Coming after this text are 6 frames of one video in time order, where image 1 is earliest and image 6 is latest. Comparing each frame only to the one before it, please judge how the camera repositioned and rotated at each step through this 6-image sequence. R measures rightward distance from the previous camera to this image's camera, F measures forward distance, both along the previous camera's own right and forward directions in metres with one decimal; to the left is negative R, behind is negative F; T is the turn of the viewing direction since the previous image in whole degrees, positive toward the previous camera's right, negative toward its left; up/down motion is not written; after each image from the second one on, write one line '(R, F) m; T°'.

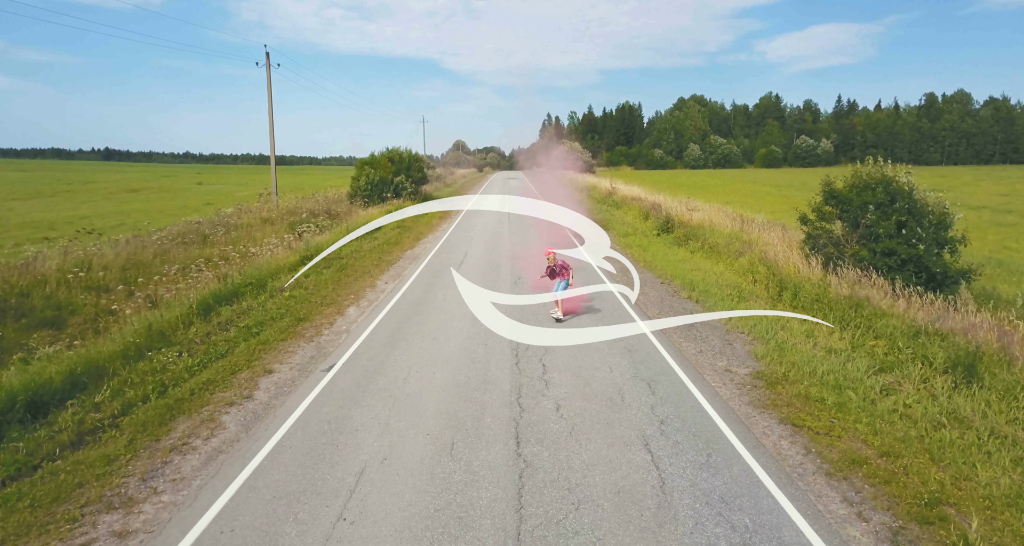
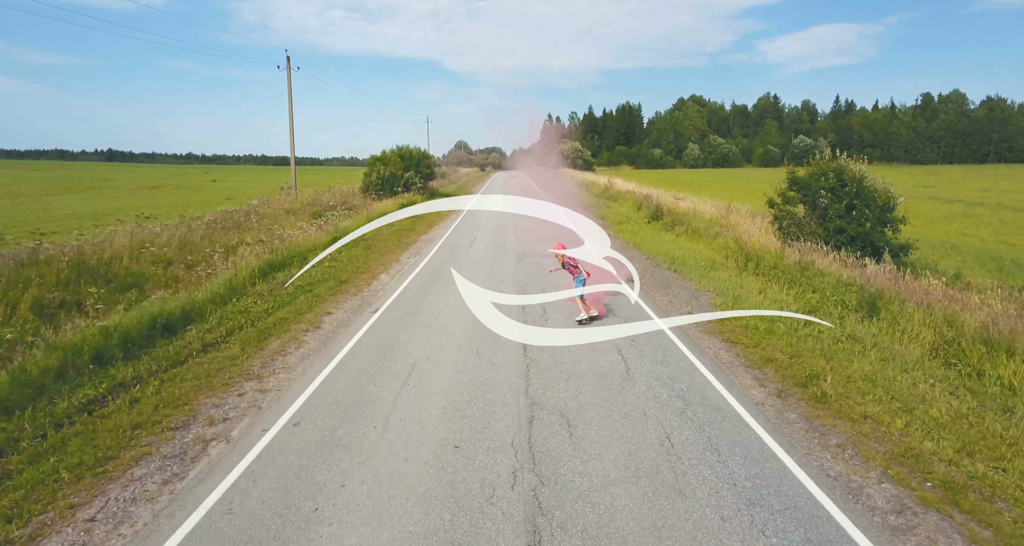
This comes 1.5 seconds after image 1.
(-0.1, -2.2) m; 0°
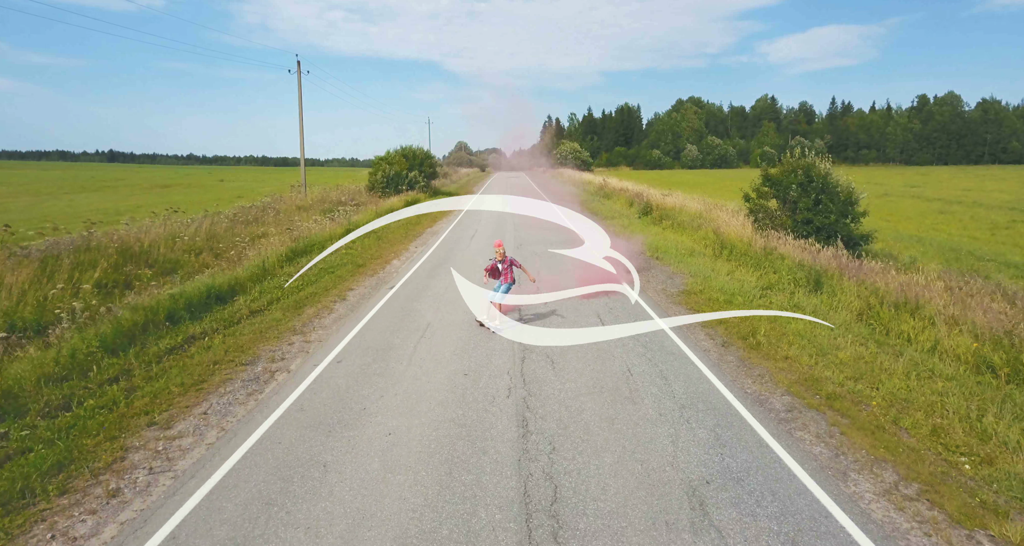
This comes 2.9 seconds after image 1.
(+0.1, -1.6) m; 0°
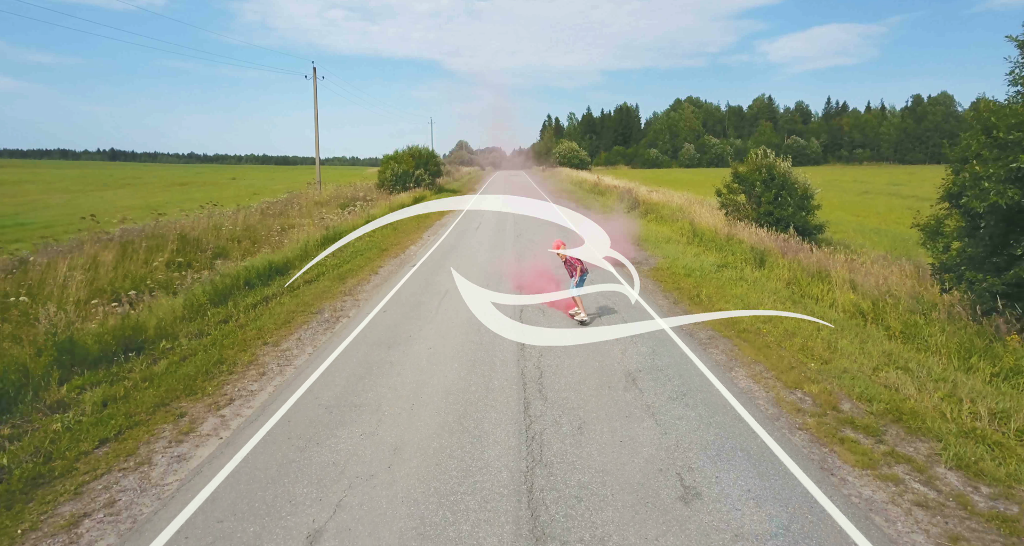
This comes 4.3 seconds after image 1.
(0.0, -2.5) m; 0°
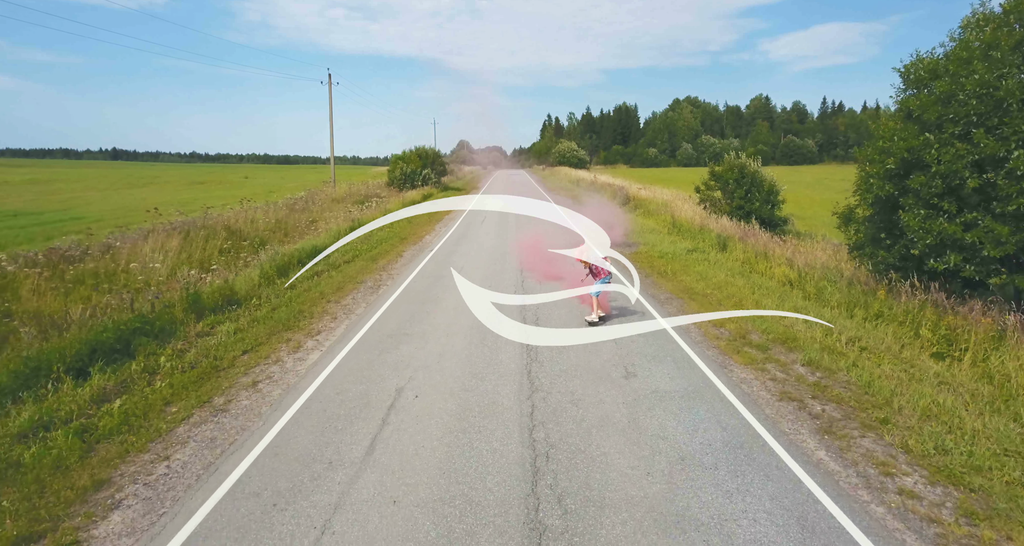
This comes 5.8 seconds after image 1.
(-0.1, -2.5) m; 0°
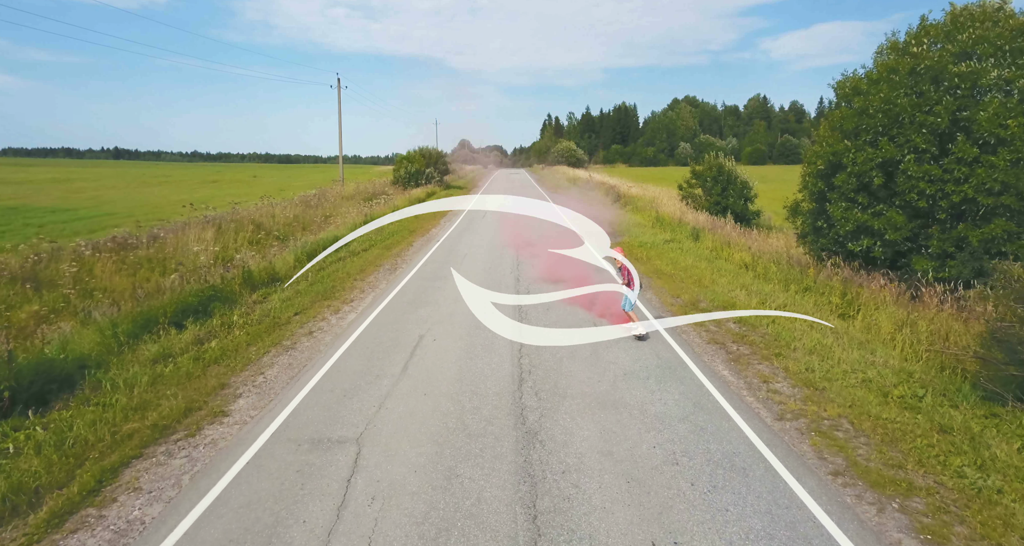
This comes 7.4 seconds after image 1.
(+0.1, -2.0) m; 0°
